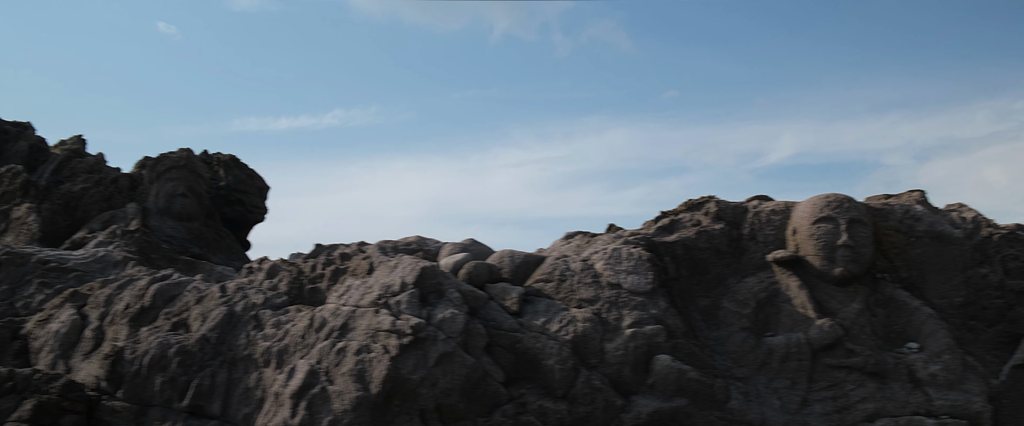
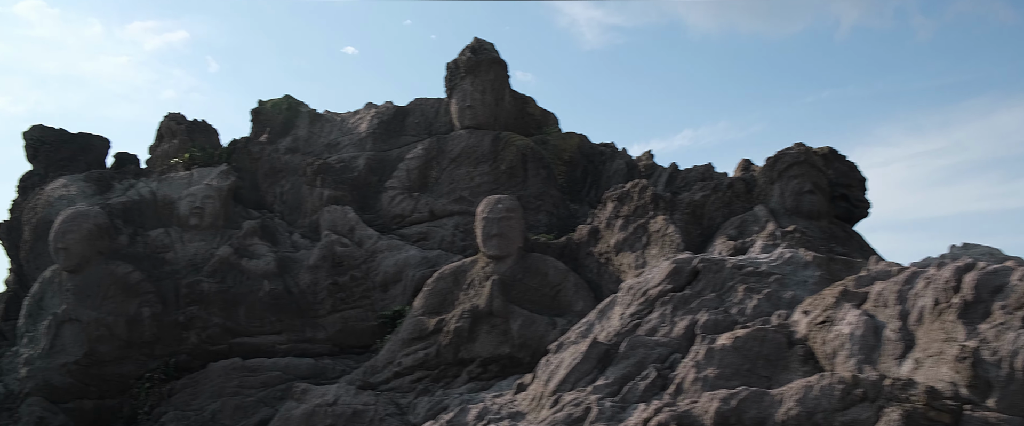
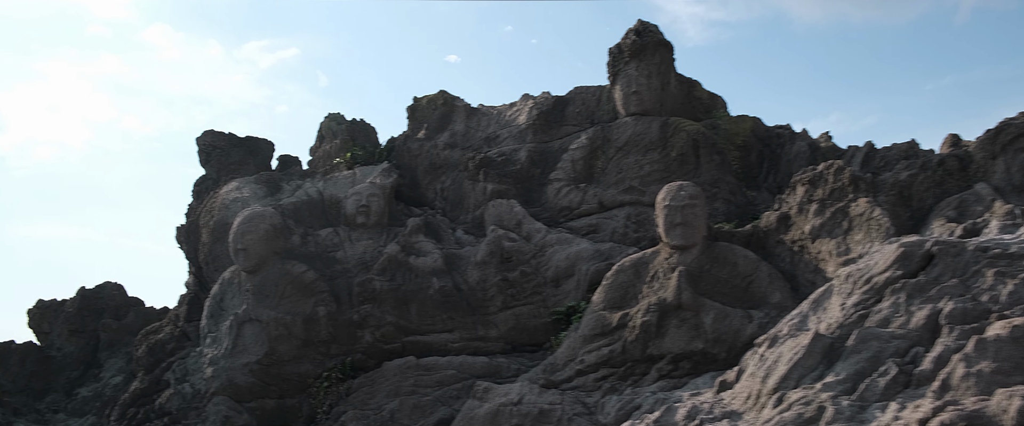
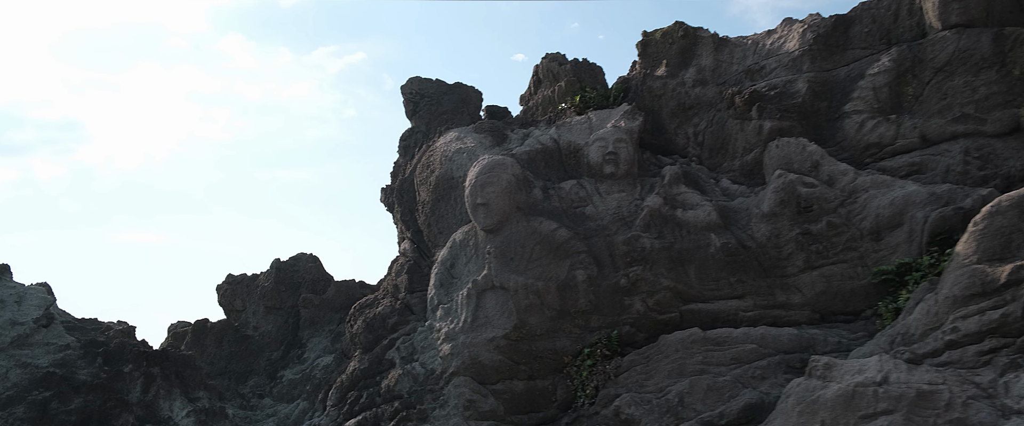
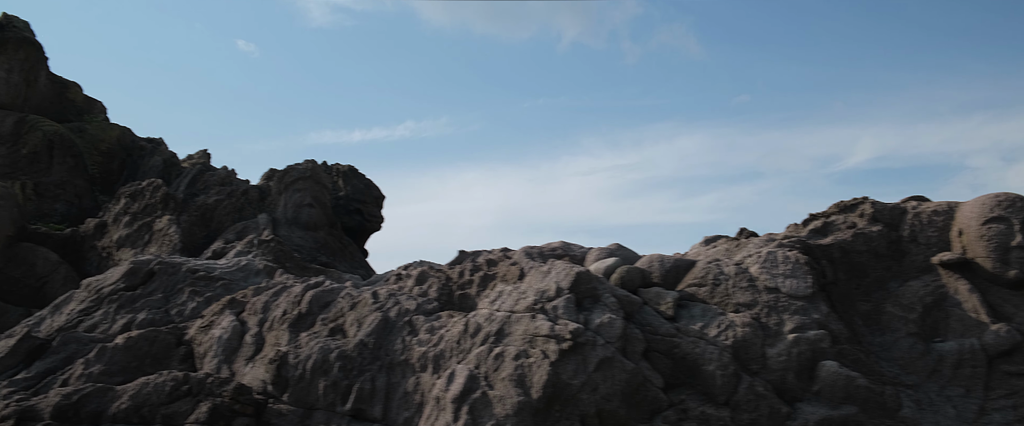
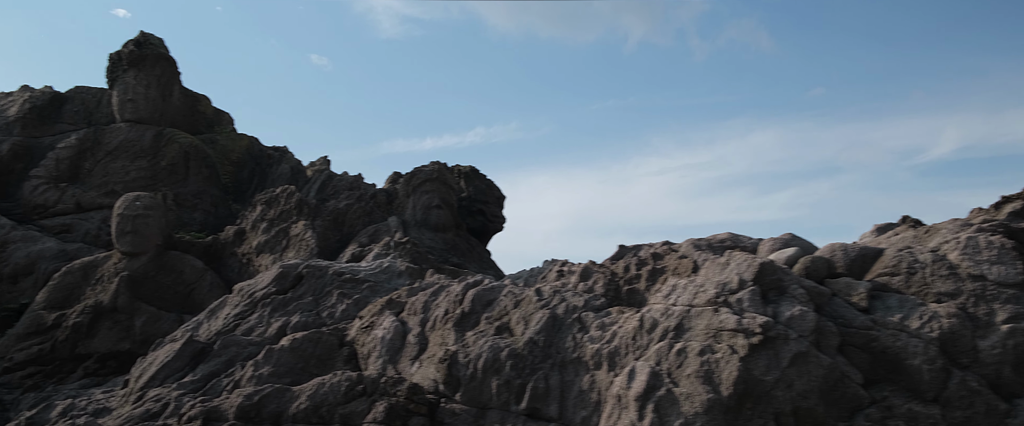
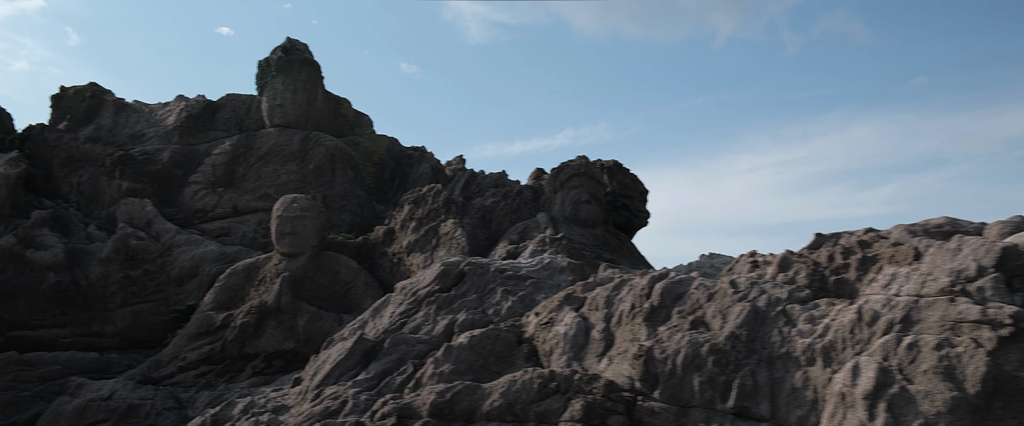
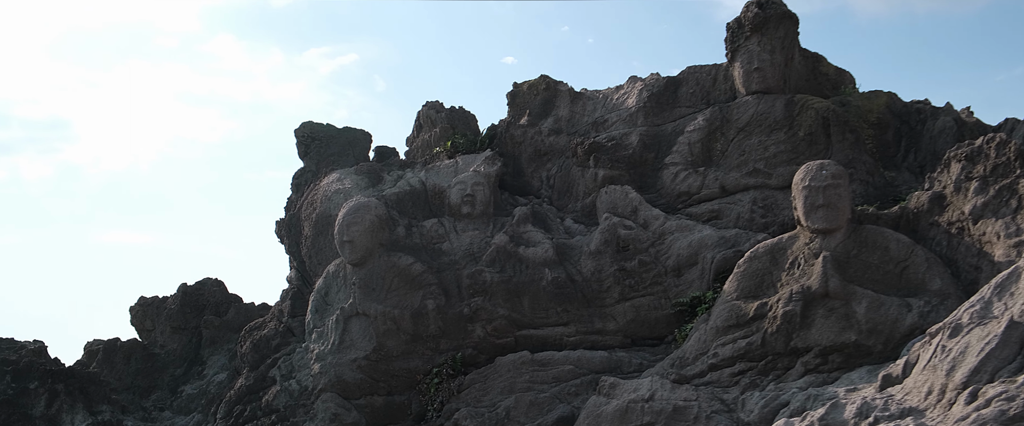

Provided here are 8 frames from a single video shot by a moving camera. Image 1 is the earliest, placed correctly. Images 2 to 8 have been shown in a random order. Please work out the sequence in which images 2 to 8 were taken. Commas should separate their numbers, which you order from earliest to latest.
5, 6, 7, 2, 3, 8, 4
